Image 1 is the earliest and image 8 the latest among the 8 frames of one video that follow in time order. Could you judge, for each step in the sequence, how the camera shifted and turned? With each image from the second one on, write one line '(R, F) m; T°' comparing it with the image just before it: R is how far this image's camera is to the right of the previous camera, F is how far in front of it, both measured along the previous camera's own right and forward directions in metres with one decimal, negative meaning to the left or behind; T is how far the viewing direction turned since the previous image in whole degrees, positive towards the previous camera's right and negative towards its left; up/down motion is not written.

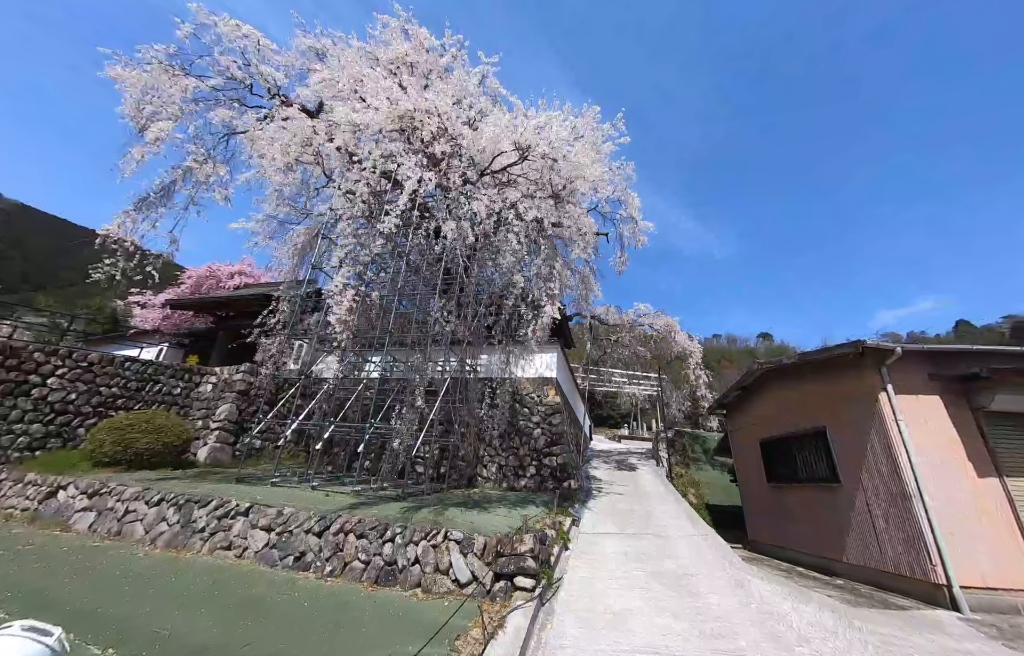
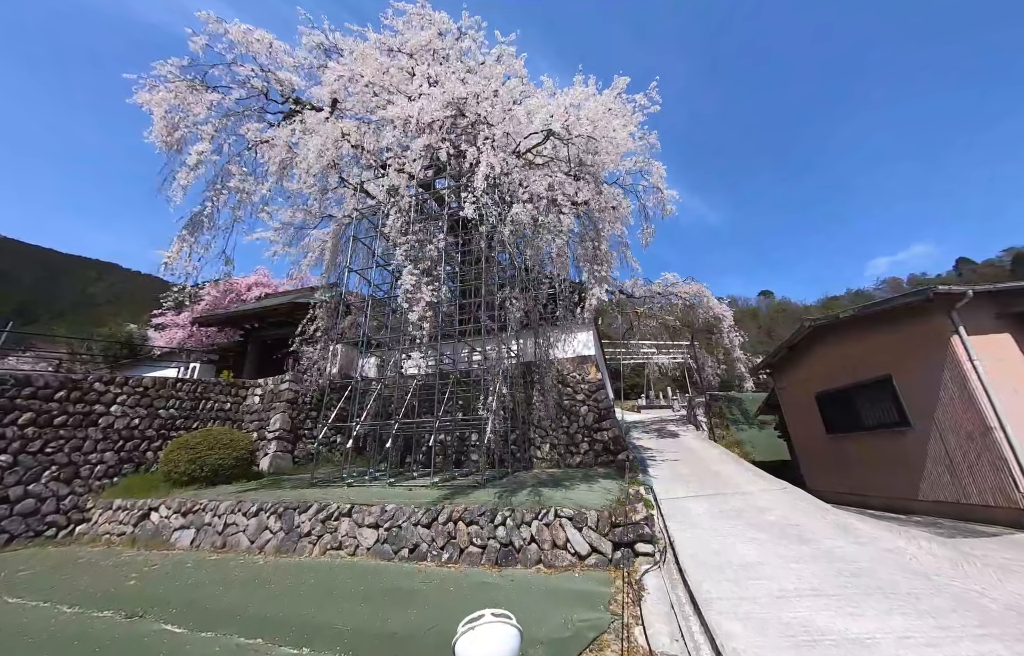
(-0.8, -0.1) m; 0°
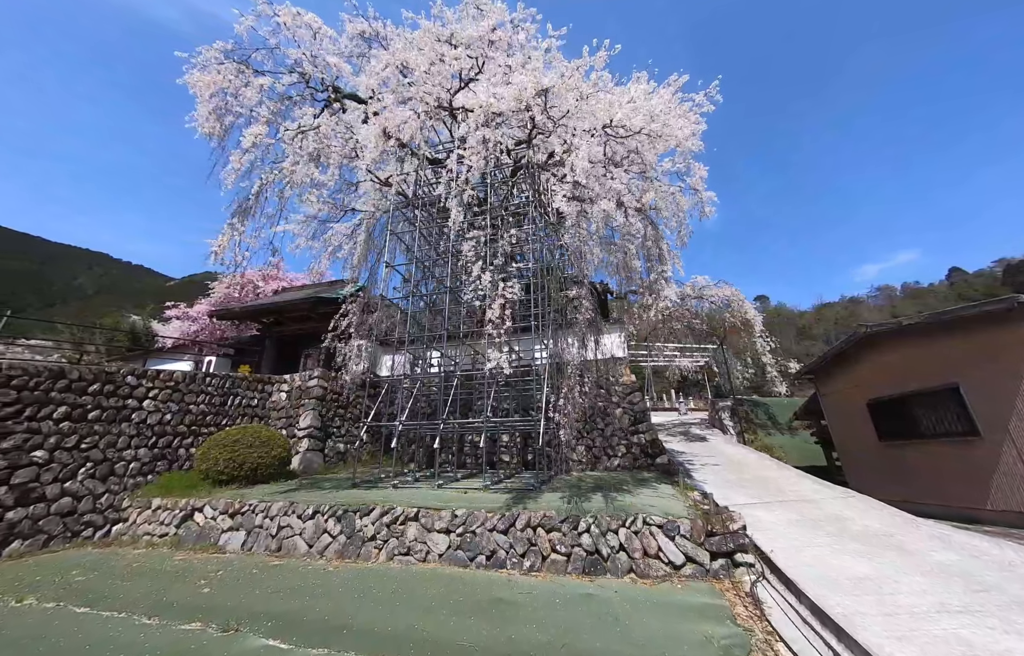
(-0.9, +0.1) m; +1°
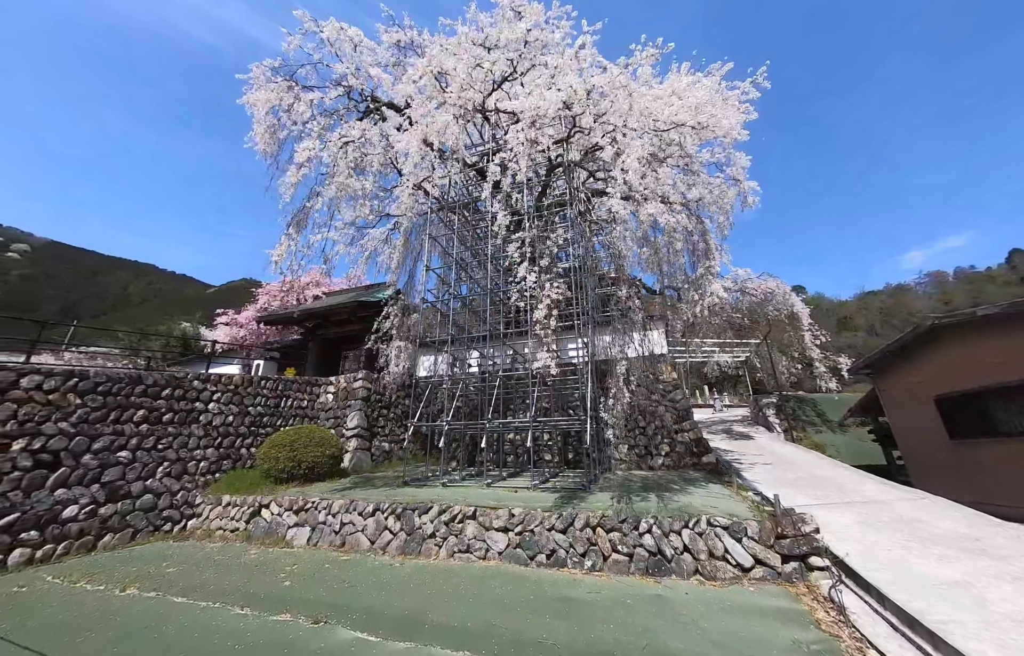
(-0.3, 0.0) m; -4°
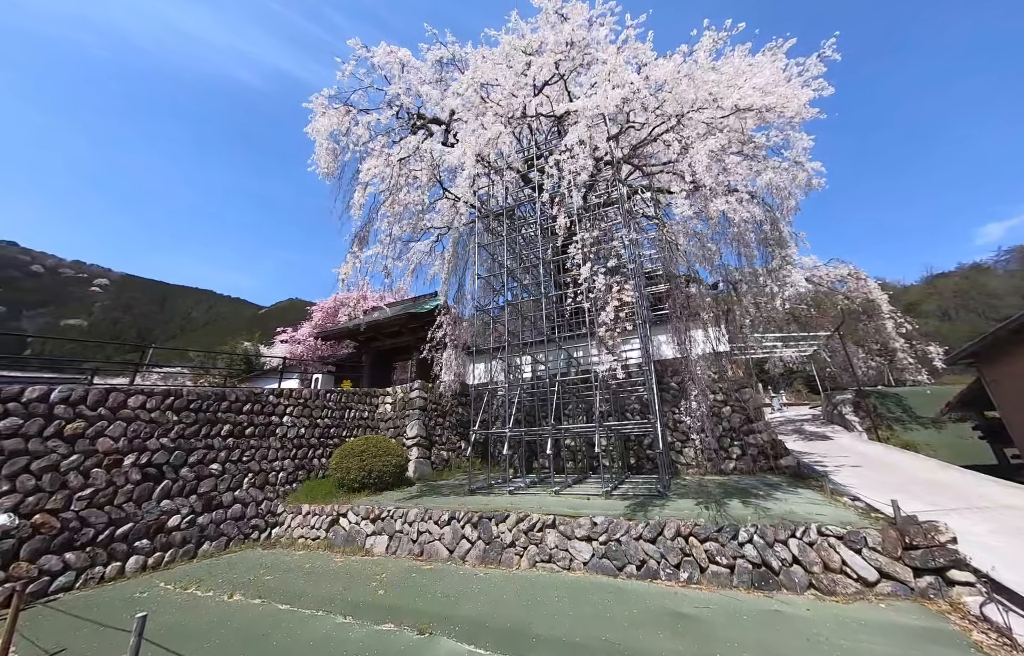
(-0.4, 0.0) m; -5°
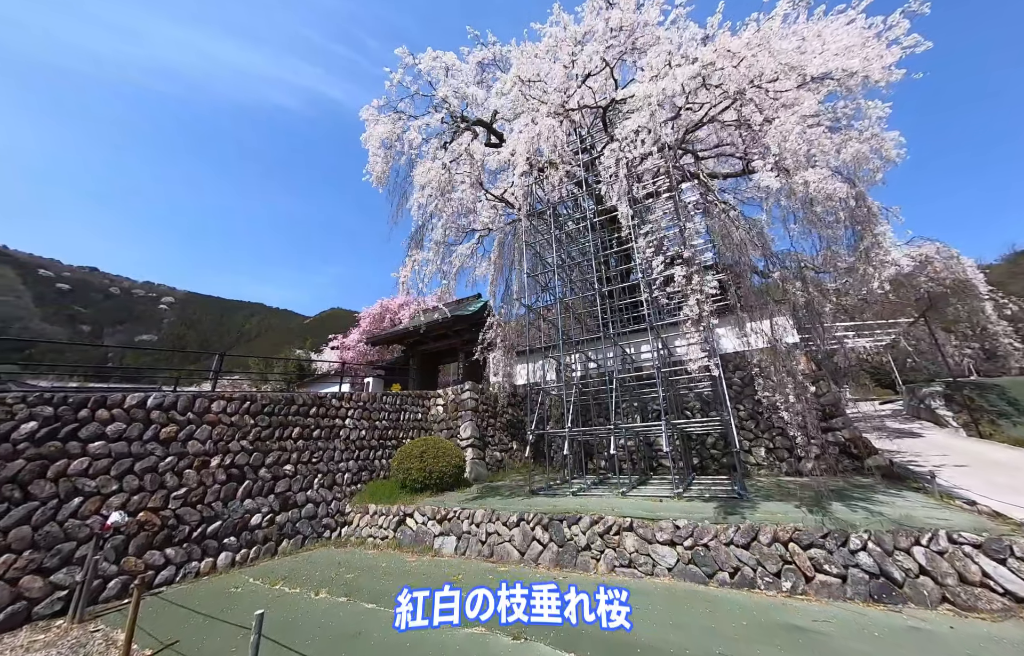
(-0.4, +0.1) m; -5°
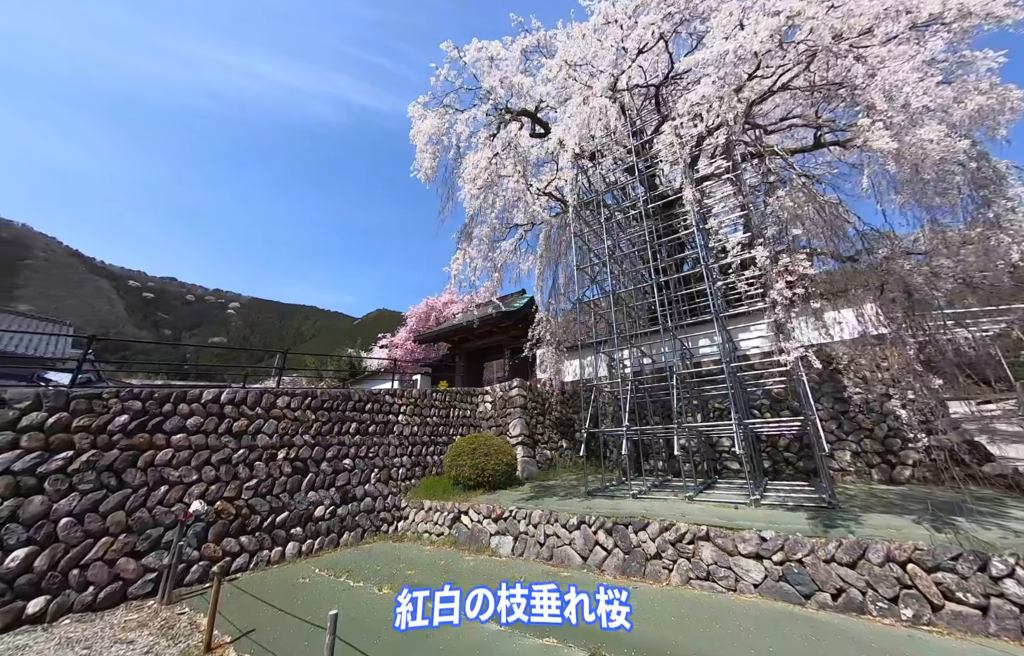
(-0.2, +0.2) m; -6°
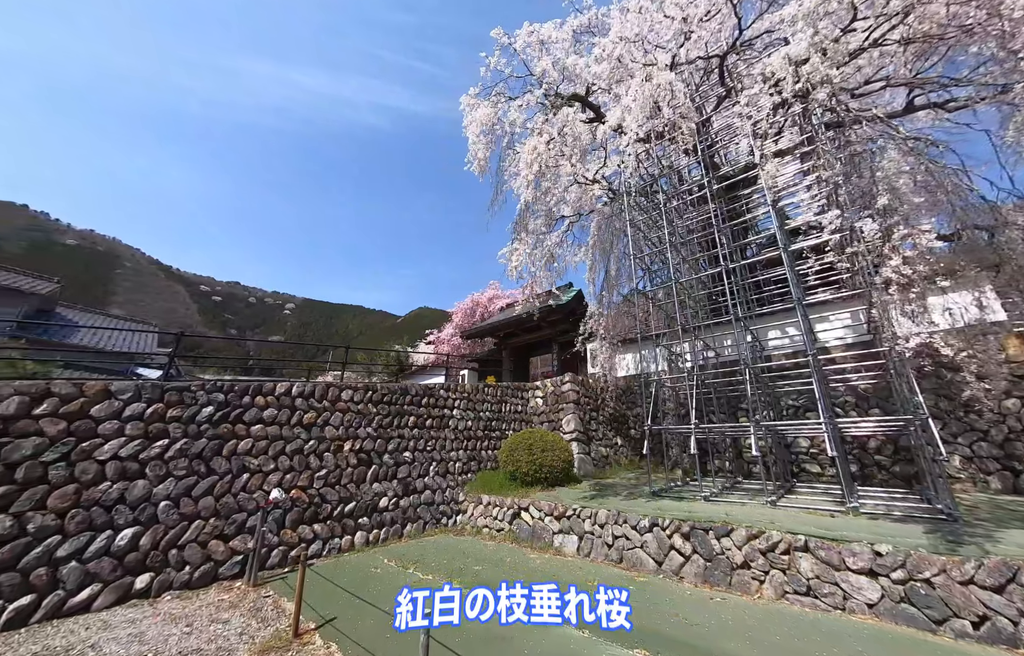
(-0.3, +0.1) m; -6°
